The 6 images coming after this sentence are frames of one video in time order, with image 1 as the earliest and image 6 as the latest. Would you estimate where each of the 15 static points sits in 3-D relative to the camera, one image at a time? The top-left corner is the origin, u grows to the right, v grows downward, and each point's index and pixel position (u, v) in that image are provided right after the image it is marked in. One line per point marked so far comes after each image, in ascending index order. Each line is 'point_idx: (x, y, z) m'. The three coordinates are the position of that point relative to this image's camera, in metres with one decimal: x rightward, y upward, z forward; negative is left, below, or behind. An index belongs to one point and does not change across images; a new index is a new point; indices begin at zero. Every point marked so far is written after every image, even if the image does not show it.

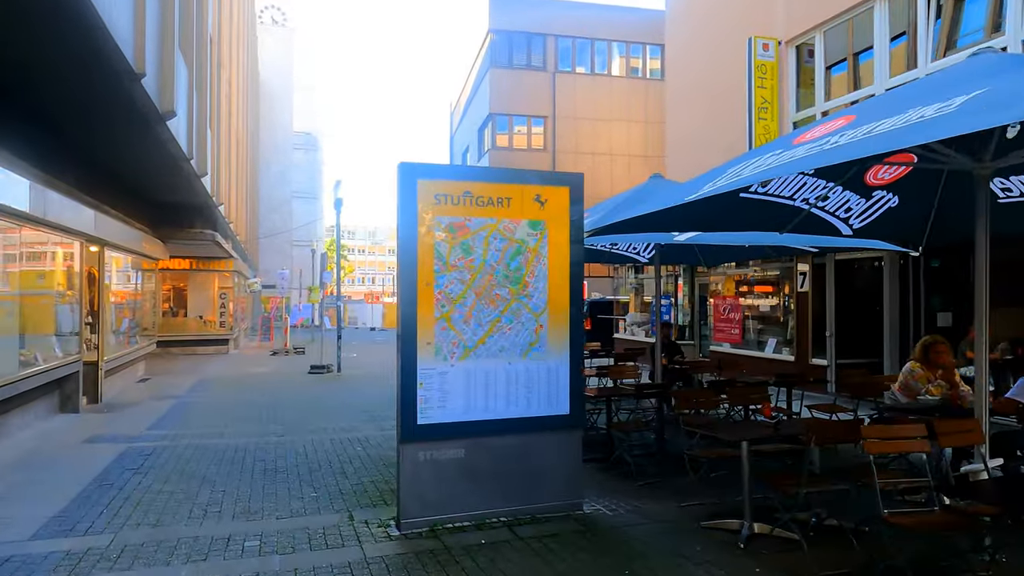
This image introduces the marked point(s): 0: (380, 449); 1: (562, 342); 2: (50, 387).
0: (-1.5, -1.9, +7.7) m
1: (+0.4, -0.4, +5.3) m
2: (-6.7, -1.5, +9.7) m
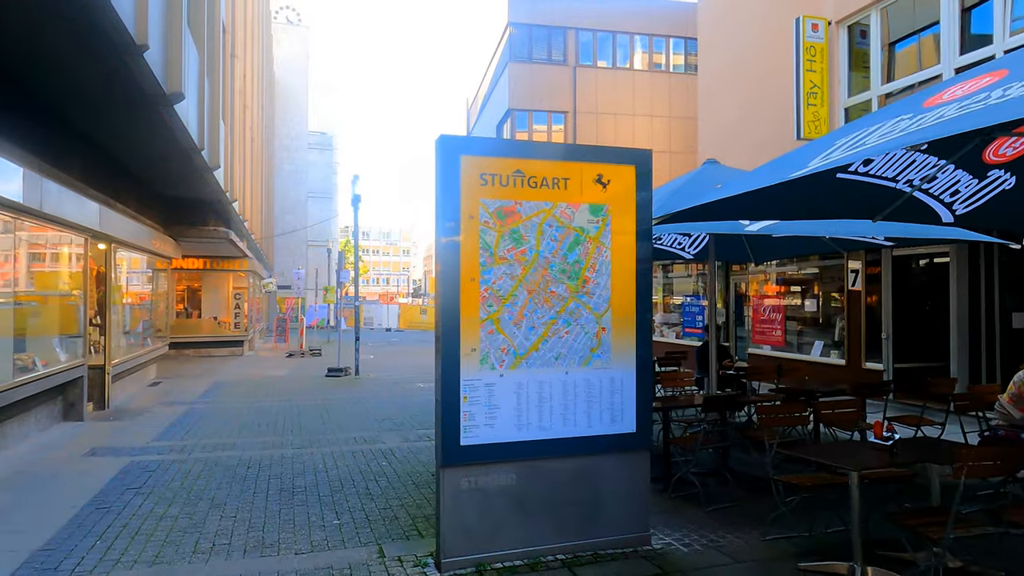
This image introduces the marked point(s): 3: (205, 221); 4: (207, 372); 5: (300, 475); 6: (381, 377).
0: (-1.1, -1.9, +7.0) m
1: (+0.8, -0.4, +4.5) m
2: (-6.3, -1.4, +9.0) m
3: (-7.8, +1.7, +16.9) m
4: (-8.0, -2.2, +17.5) m
5: (-2.1, -1.8, +6.5) m
6: (-3.2, -2.2, +16.3) m
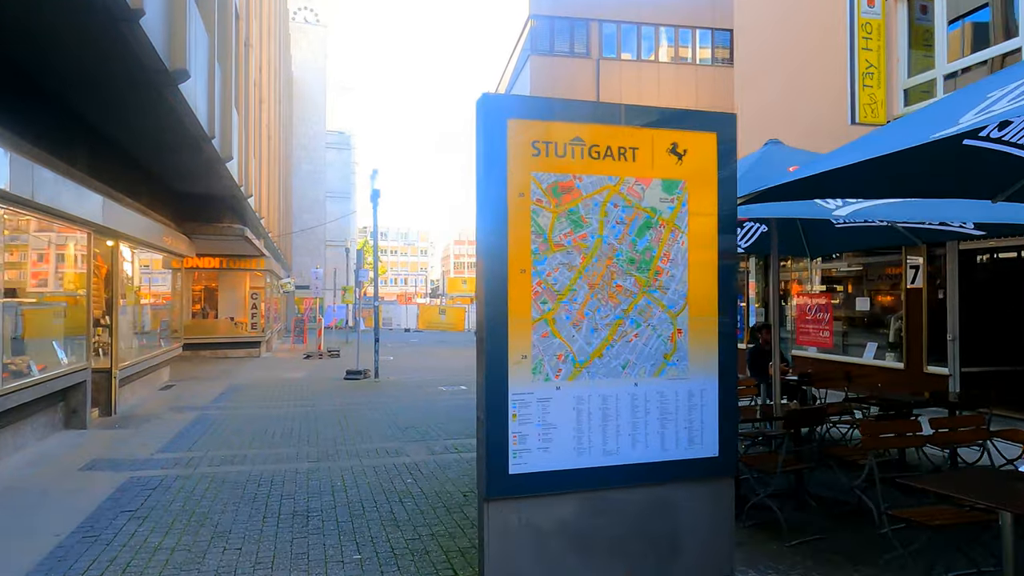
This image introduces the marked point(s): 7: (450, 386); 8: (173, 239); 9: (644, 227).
0: (-0.7, -1.8, +6.2) m
1: (+1.1, -0.4, +3.7) m
2: (-5.8, -1.4, +8.4) m
3: (-7.2, +1.7, +16.3) m
4: (-7.4, -2.2, +16.9) m
5: (-1.7, -1.8, +5.8) m
6: (-2.6, -2.2, +15.6) m
7: (-1.3, -2.1, +14.3) m
8: (-7.4, +1.1, +14.5) m
9: (+0.7, +0.3, +3.6) m
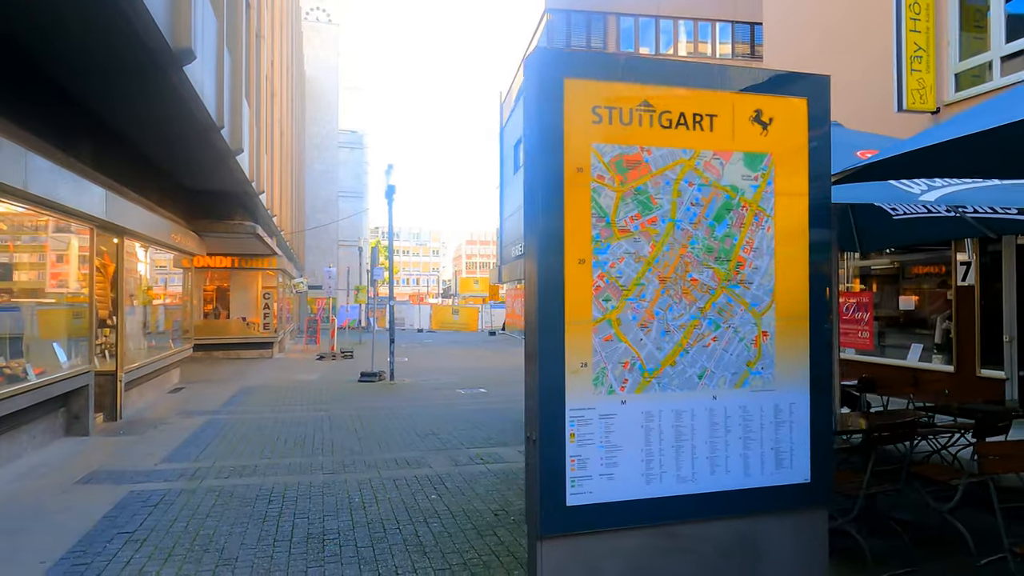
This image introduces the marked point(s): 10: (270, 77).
0: (-0.4, -1.8, +5.7) m
1: (+1.3, -0.3, +3.1) m
2: (-5.5, -1.4, +7.9) m
3: (-6.7, +1.7, +15.8) m
4: (-6.9, -2.2, +16.5) m
5: (-1.4, -1.8, +5.2) m
6: (-2.1, -2.1, +15.1) m
7: (-0.9, -2.1, +13.8) m
8: (-7.0, +1.1, +14.1) m
9: (+1.0, +0.4, +3.0) m
10: (-7.1, +6.2, +19.5) m
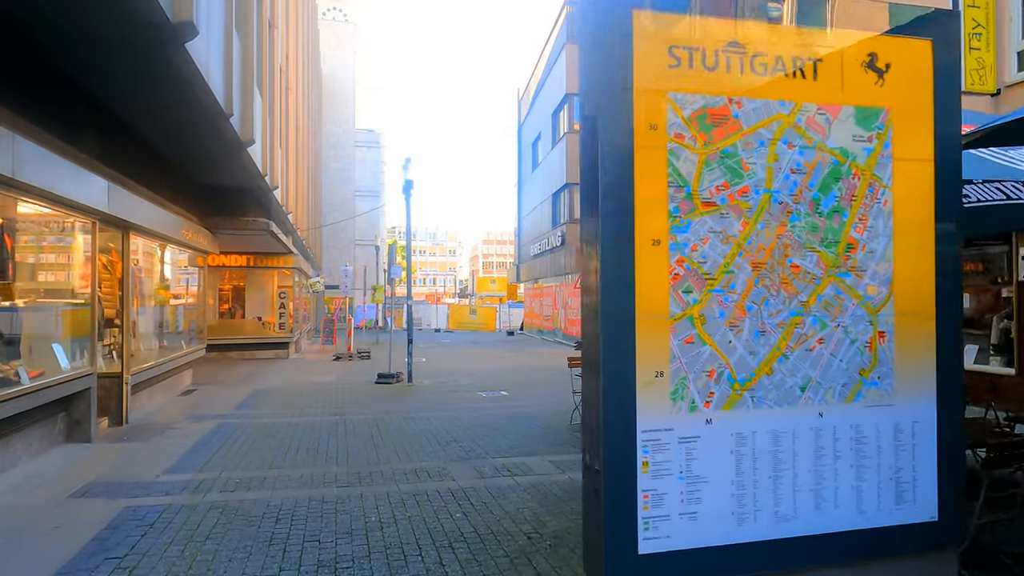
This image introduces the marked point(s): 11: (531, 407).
0: (-0.2, -1.8, +5.1) m
1: (+1.5, -0.3, +2.5) m
2: (-5.2, -1.4, +7.5) m
3: (-6.2, +1.8, +15.4) m
4: (-6.4, -2.2, +16.0) m
5: (-1.2, -1.7, +4.7) m
6: (-1.6, -2.1, +14.5) m
7: (-0.4, -2.0, +13.2) m
8: (-6.5, +1.1, +13.6) m
9: (+1.2, +0.4, +2.4) m
10: (-6.5, +6.3, +19.1) m
11: (+0.3, -2.0, +11.1) m
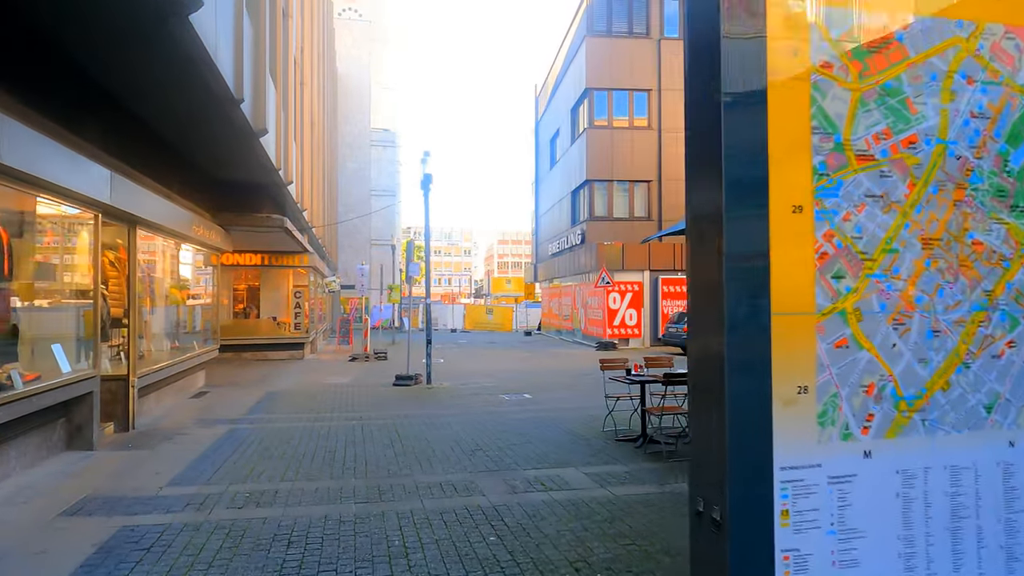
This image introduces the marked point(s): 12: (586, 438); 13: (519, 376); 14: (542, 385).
0: (+0.1, -1.7, +4.5) m
1: (+1.8, -0.3, +1.9) m
2: (-4.8, -1.3, +7.0) m
3: (-5.7, +1.8, +15.0) m
4: (-5.8, -2.1, +15.6) m
5: (-0.9, -1.7, +4.1) m
6: (-1.2, -2.1, +14.0) m
7: (0.0, -2.0, +12.6) m
8: (-6.1, +1.1, +13.2) m
9: (+1.4, +0.4, +1.8) m
10: (-5.9, +6.3, +18.6) m
11: (+0.7, -2.0, +10.5) m
12: (+0.9, -1.9, +8.2) m
13: (+0.2, -2.1, +16.1) m
14: (+0.6, -2.1, +14.1) m
